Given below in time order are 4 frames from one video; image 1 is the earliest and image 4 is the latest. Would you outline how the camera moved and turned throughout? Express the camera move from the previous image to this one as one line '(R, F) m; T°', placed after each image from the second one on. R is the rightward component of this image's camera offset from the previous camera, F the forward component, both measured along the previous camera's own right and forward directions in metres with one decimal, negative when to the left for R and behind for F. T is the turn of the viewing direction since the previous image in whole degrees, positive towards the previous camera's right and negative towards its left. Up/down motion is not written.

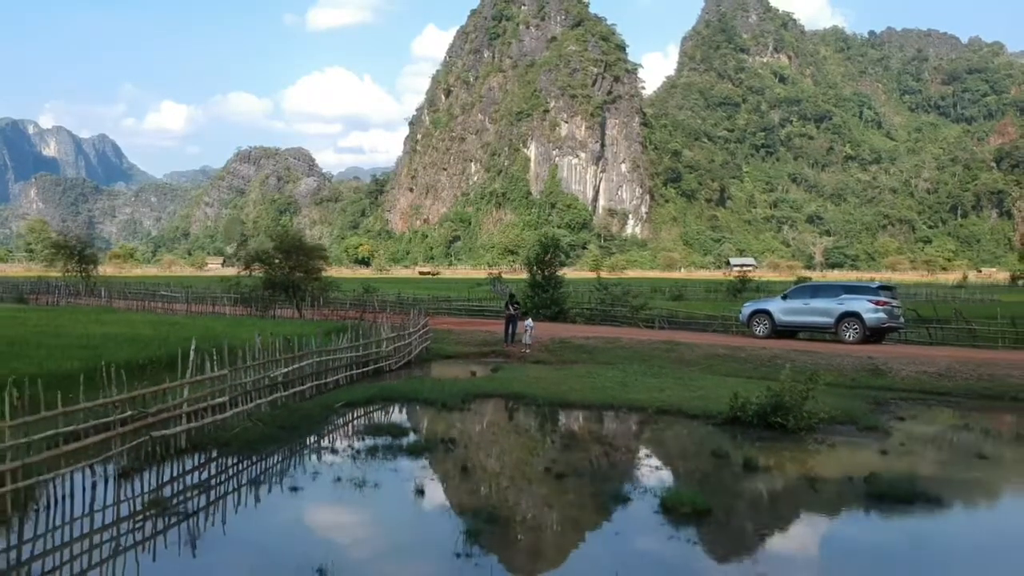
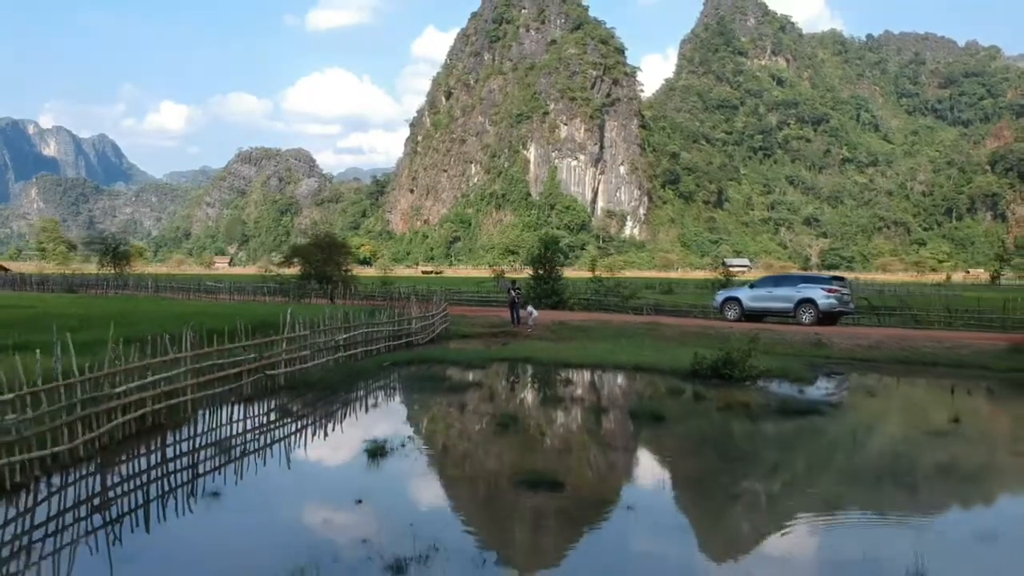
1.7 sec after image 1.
(-0.1, -0.9) m; 0°
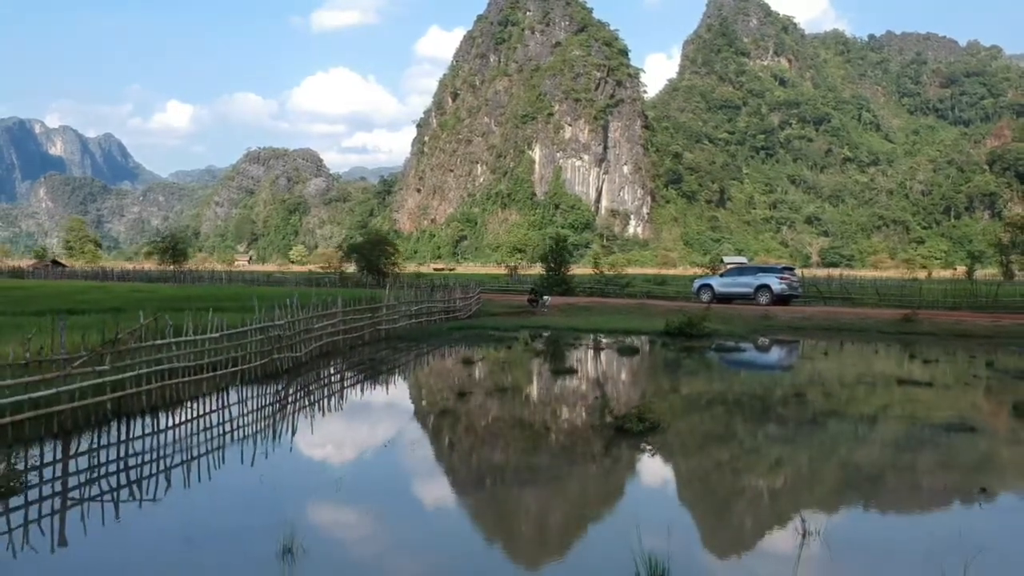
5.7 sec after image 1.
(-0.2, -1.7) m; 0°
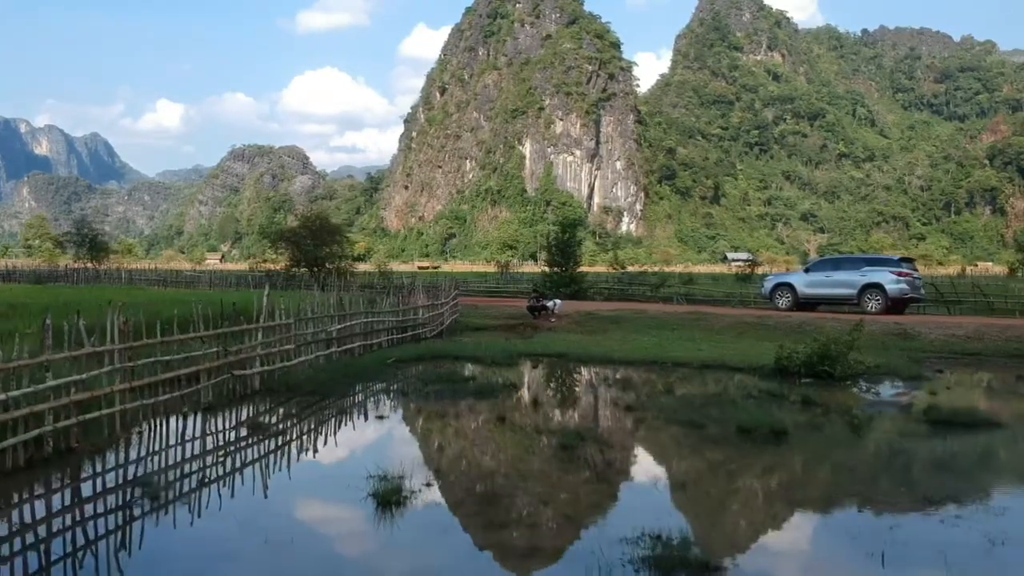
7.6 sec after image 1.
(0.0, +2.5) m; +1°
